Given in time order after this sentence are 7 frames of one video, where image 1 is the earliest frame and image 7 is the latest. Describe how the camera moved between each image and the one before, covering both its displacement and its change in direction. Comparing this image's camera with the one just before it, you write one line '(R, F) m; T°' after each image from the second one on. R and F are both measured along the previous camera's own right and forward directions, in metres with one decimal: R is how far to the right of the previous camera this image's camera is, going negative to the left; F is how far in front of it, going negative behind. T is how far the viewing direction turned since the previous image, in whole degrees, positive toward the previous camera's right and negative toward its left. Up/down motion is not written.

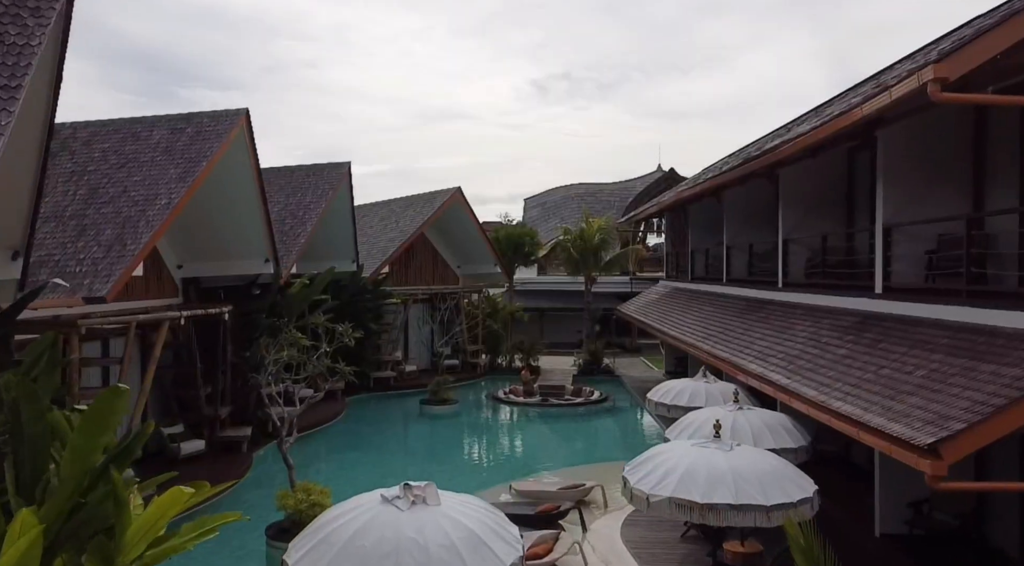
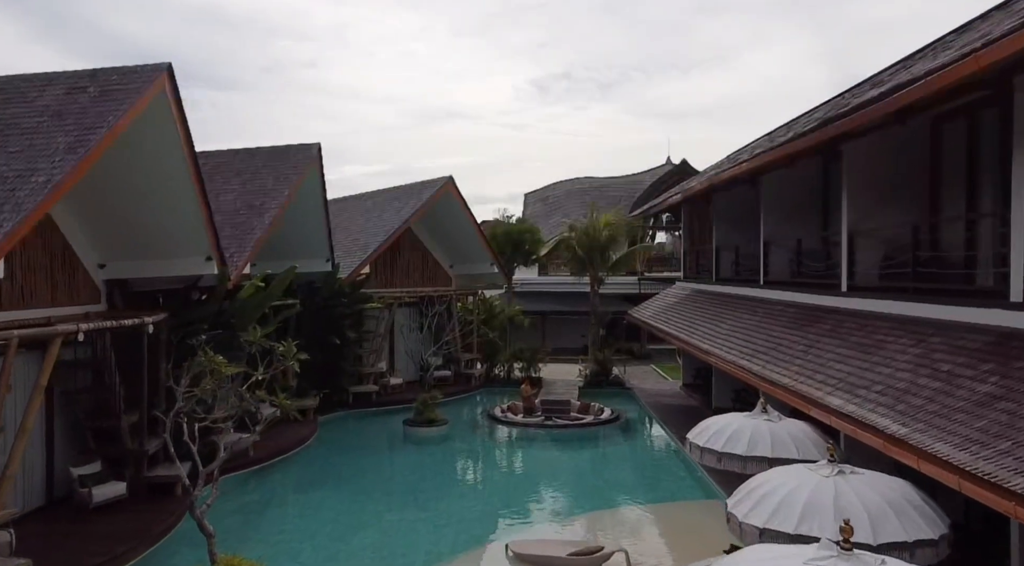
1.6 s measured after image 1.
(0.0, +2.5) m; 0°
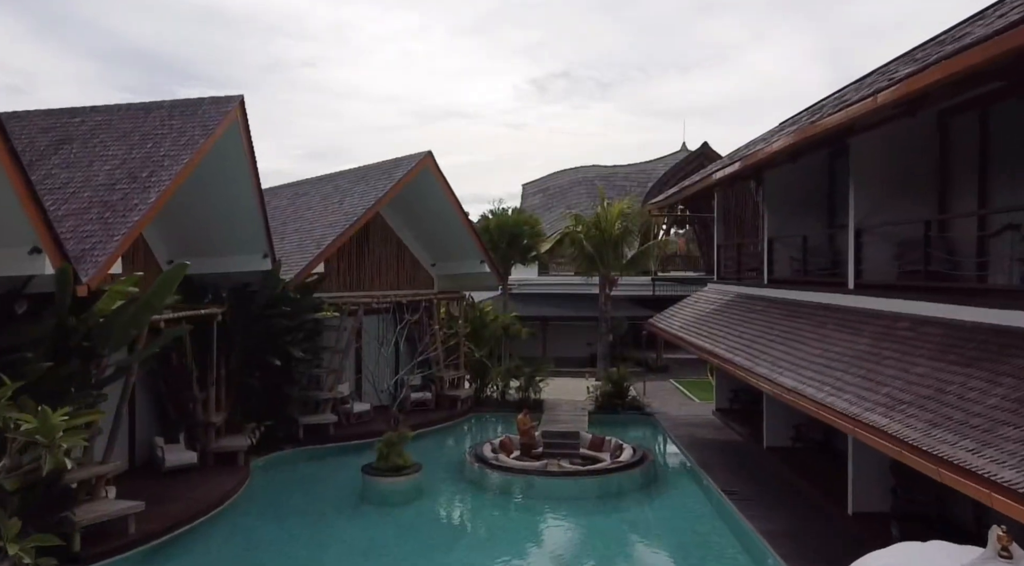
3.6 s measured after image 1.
(+0.1, +3.9) m; 0°
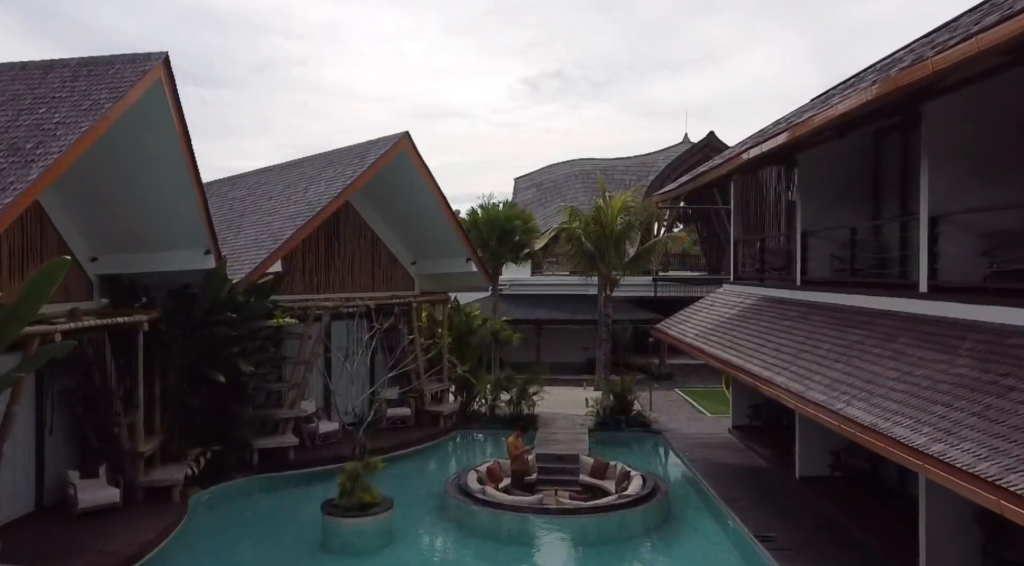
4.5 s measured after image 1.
(+0.1, +2.0) m; +1°
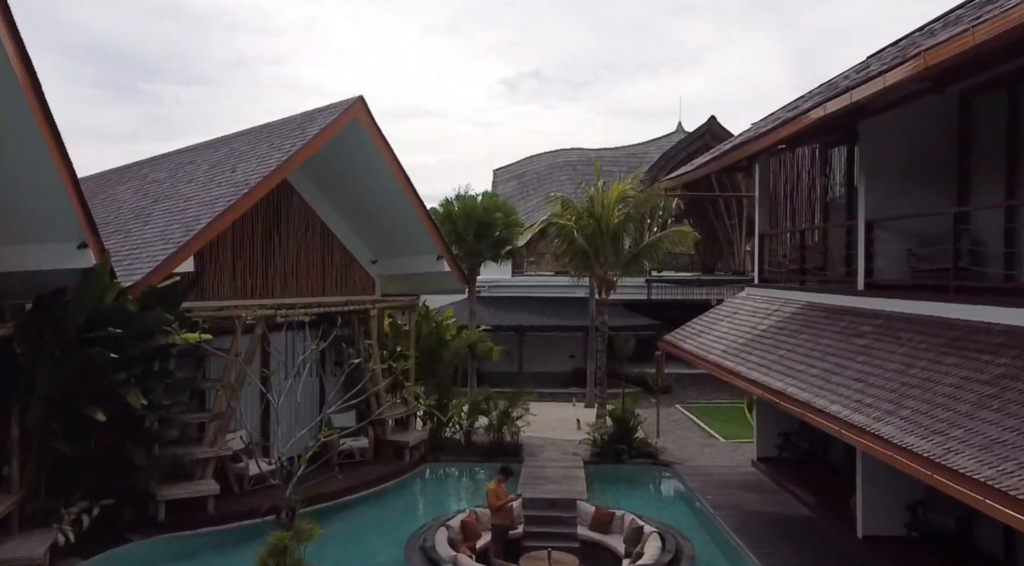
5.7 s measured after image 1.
(0.0, +2.7) m; +2°
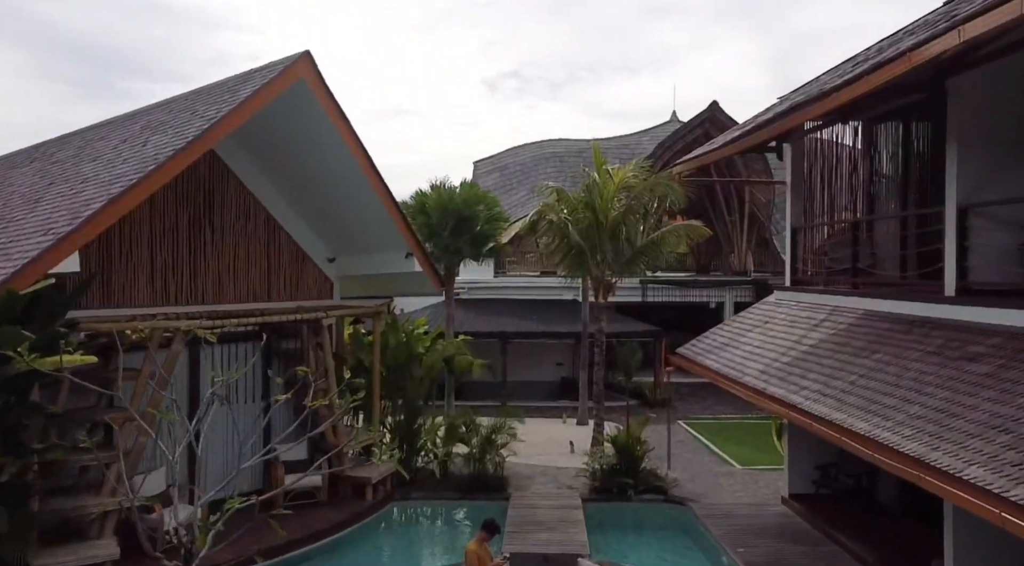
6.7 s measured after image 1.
(-0.1, +2.2) m; +2°
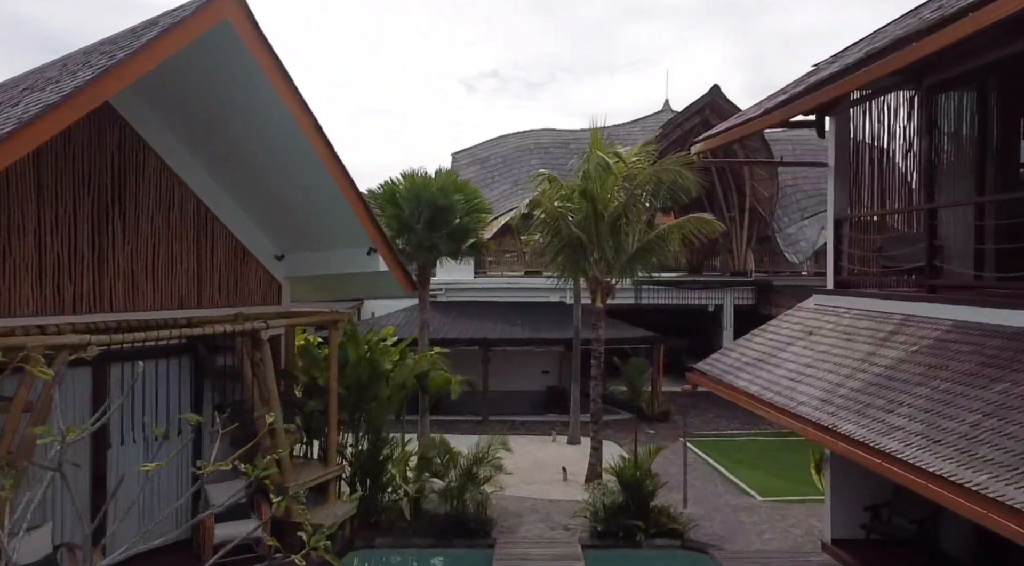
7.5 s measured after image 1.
(-0.1, +1.9) m; +2°
